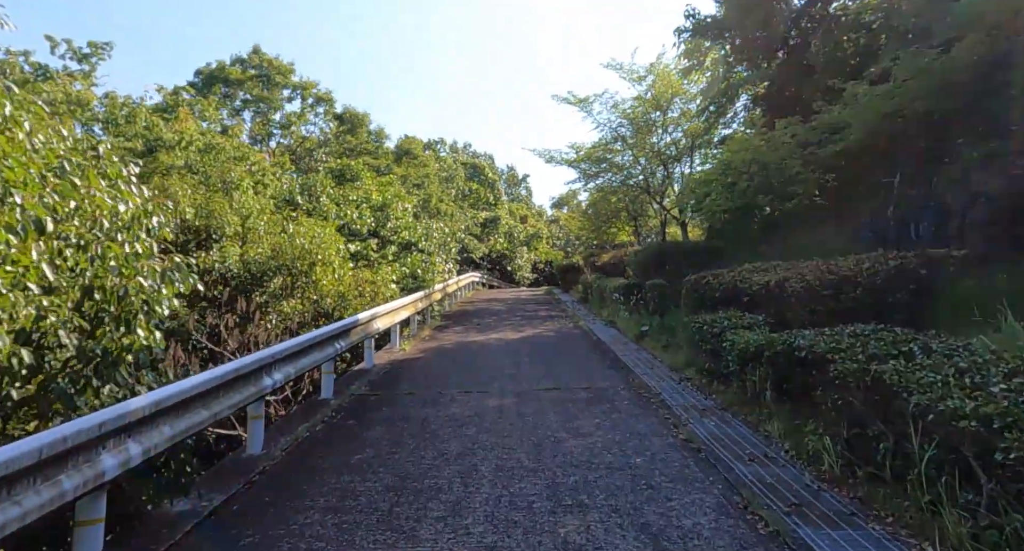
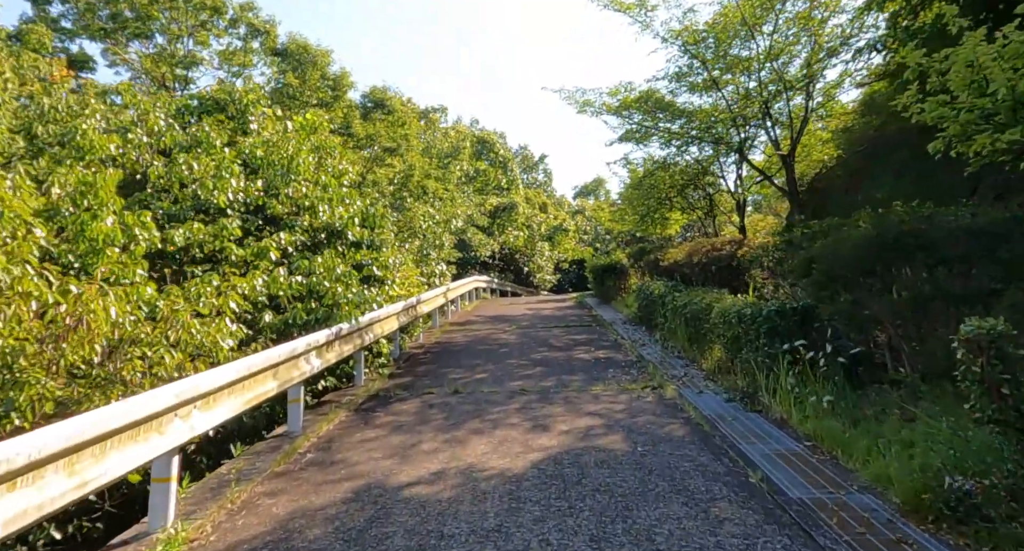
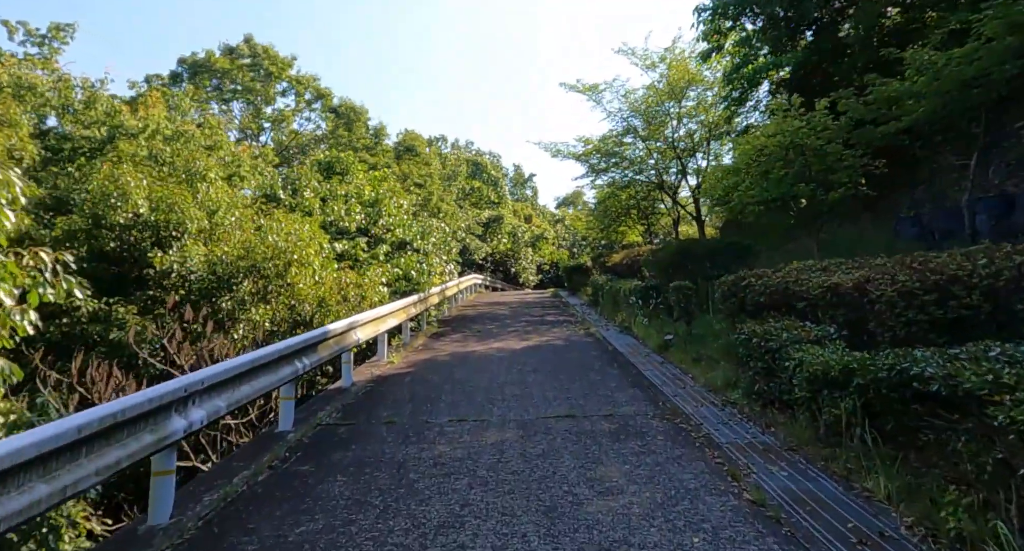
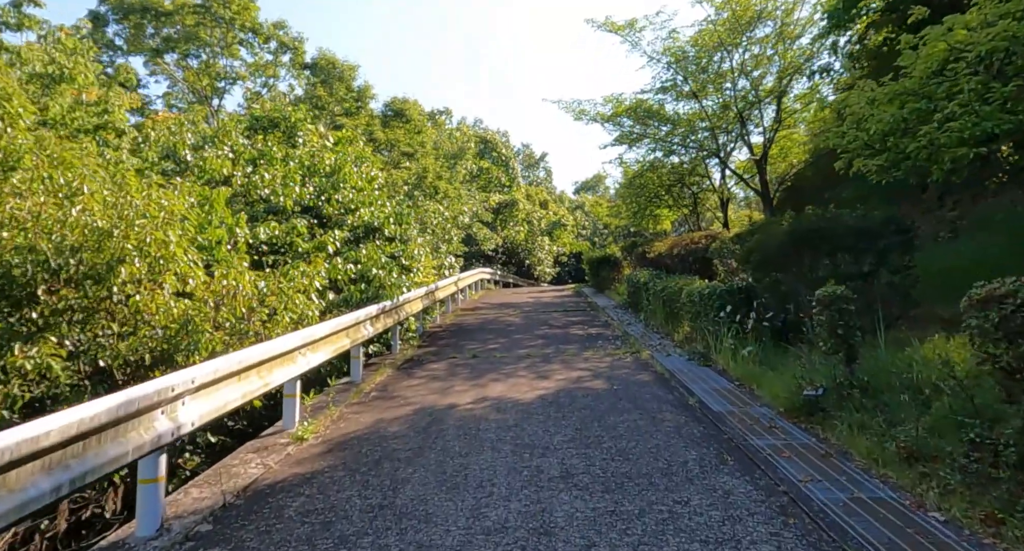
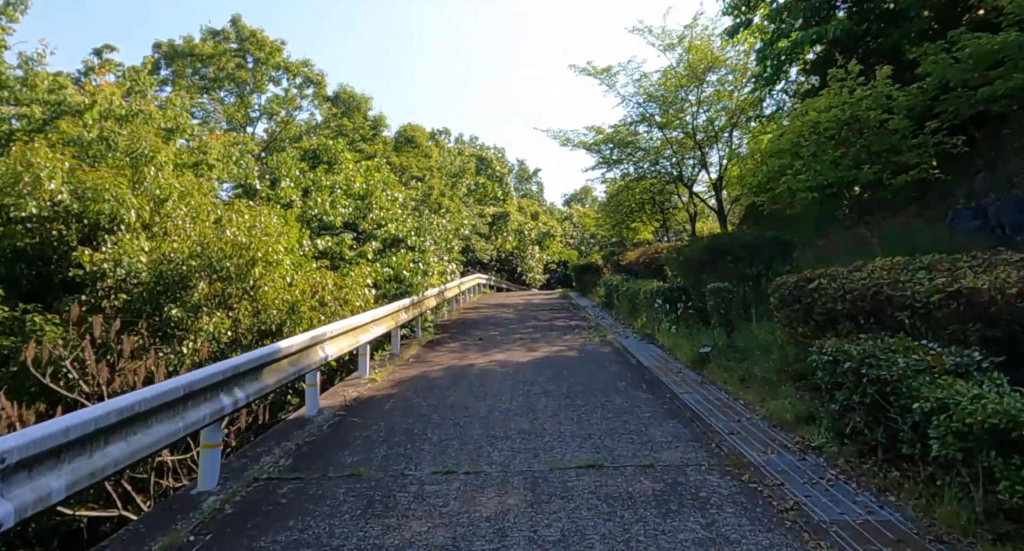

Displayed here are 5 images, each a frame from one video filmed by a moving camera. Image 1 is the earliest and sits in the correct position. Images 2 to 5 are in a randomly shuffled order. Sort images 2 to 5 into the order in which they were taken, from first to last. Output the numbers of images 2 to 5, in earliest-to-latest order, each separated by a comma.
3, 5, 4, 2
